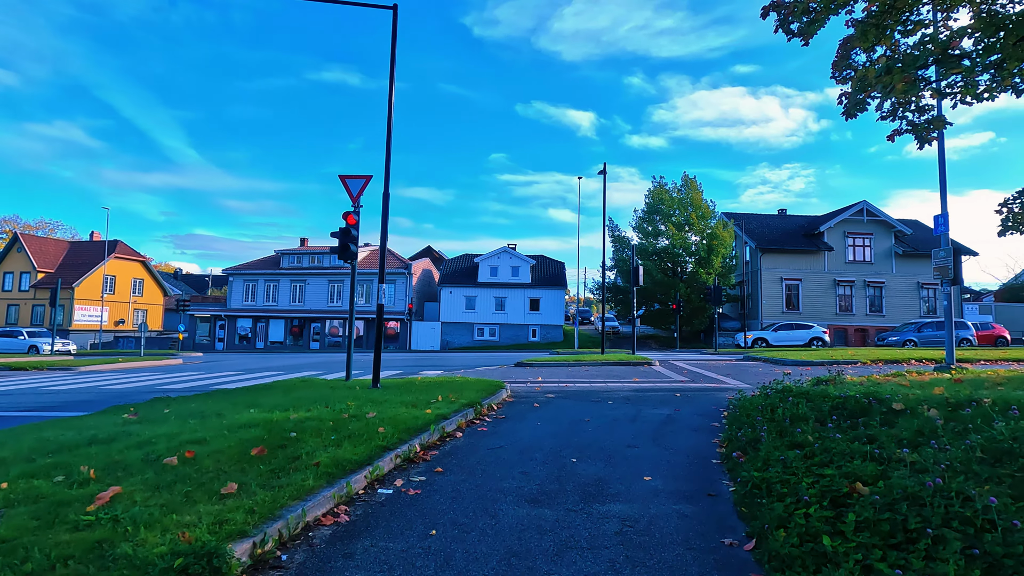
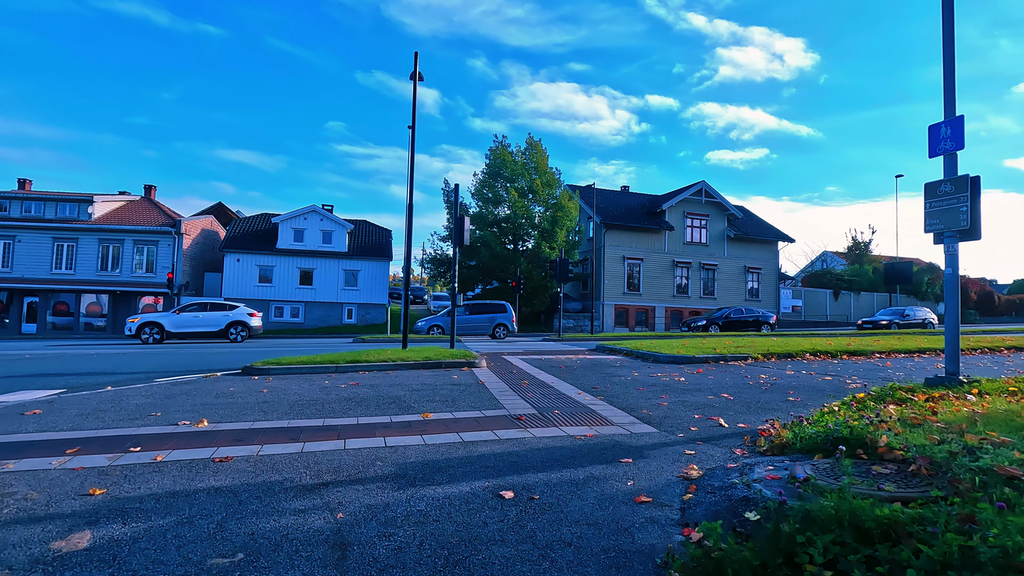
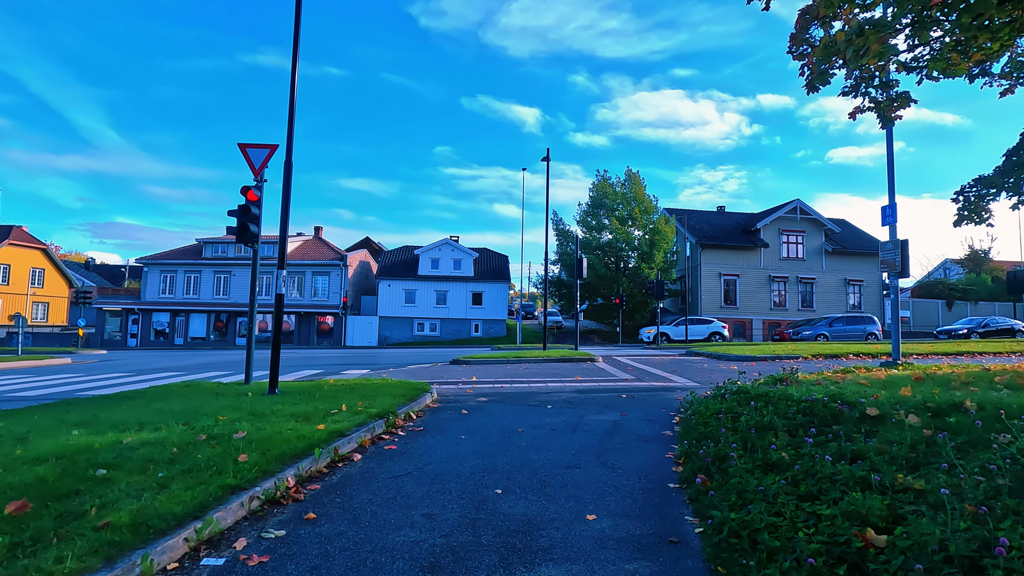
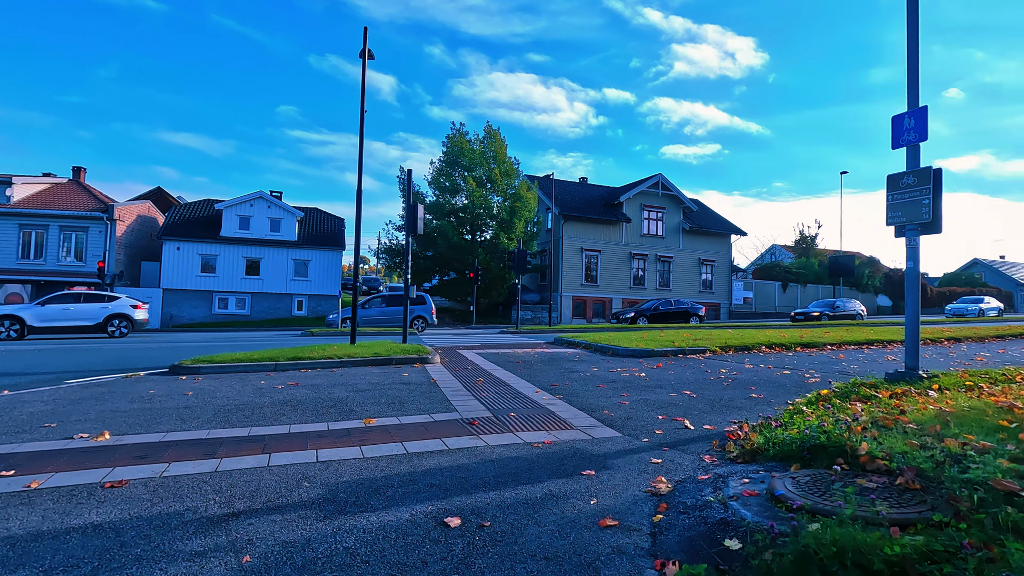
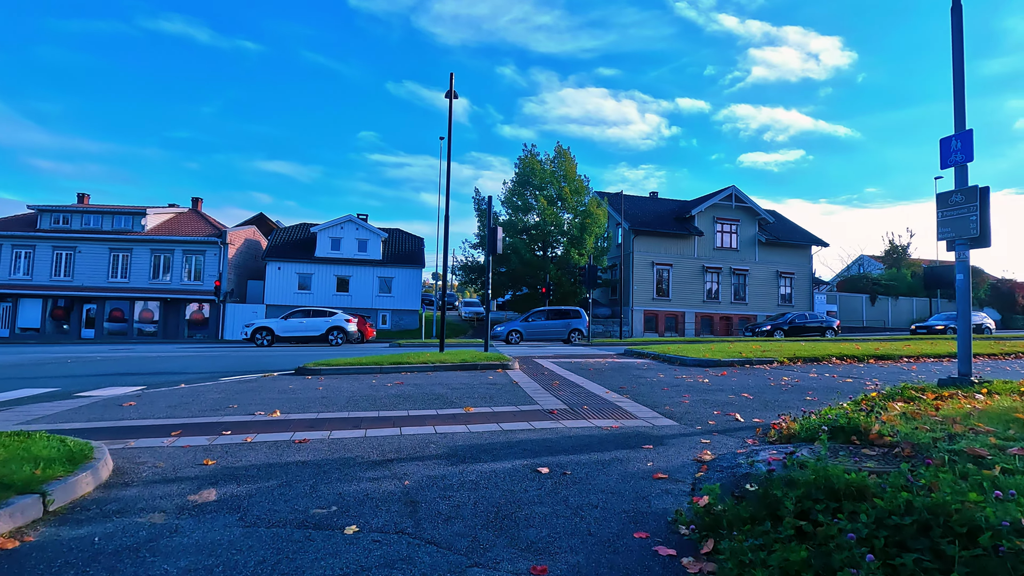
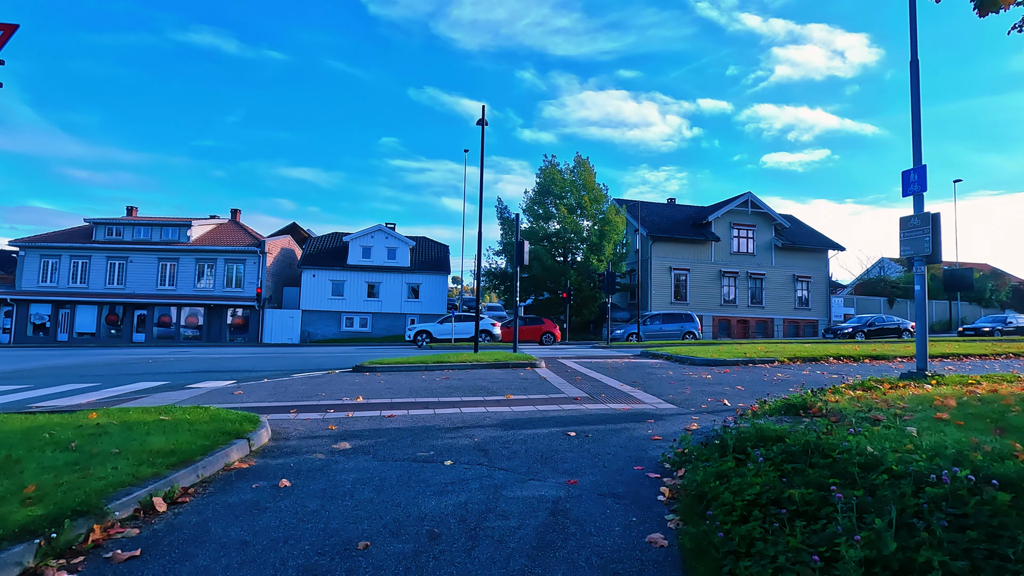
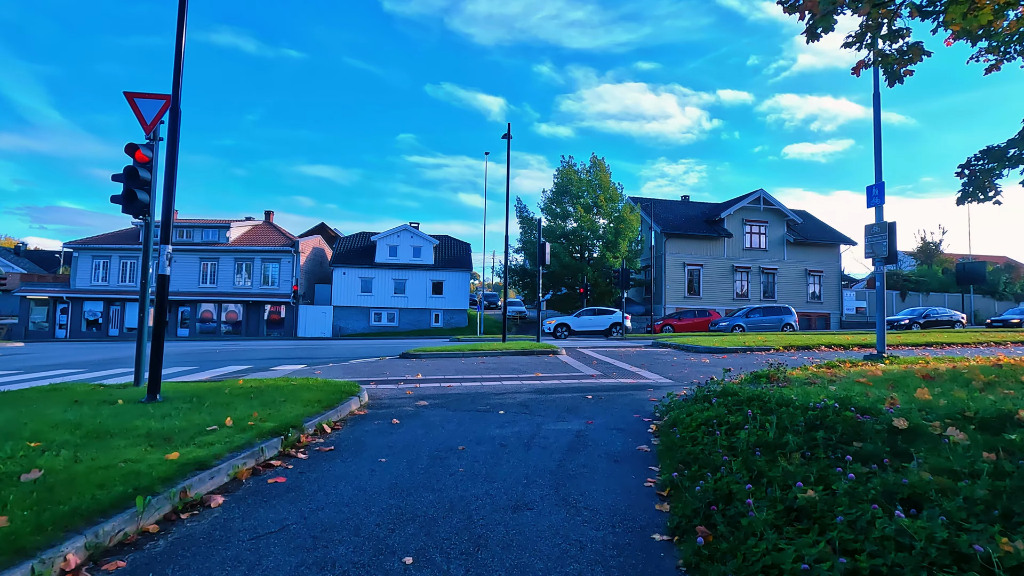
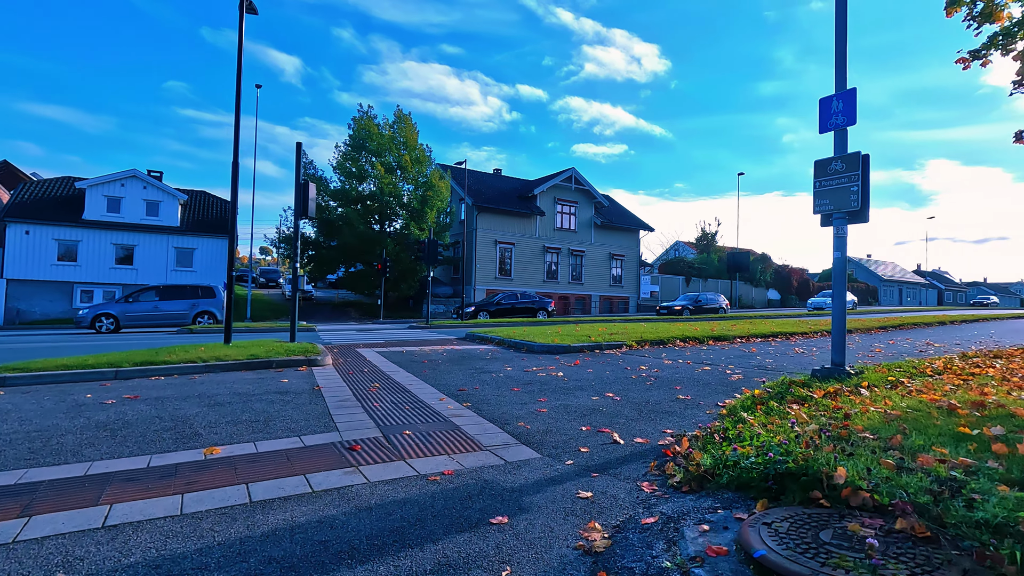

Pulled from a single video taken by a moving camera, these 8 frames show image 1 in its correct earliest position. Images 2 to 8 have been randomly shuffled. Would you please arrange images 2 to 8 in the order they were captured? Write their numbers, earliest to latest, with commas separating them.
3, 7, 6, 5, 2, 4, 8
